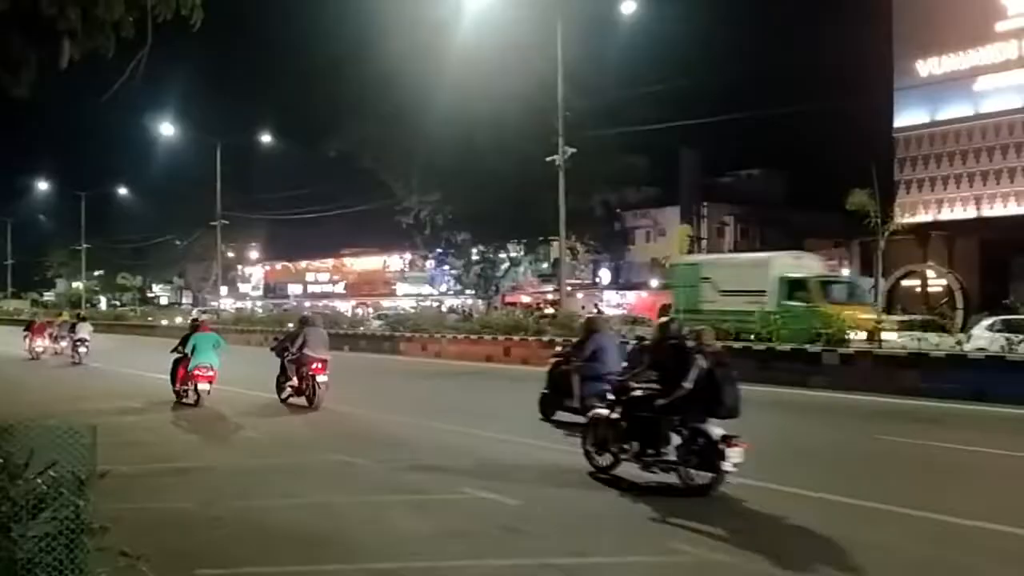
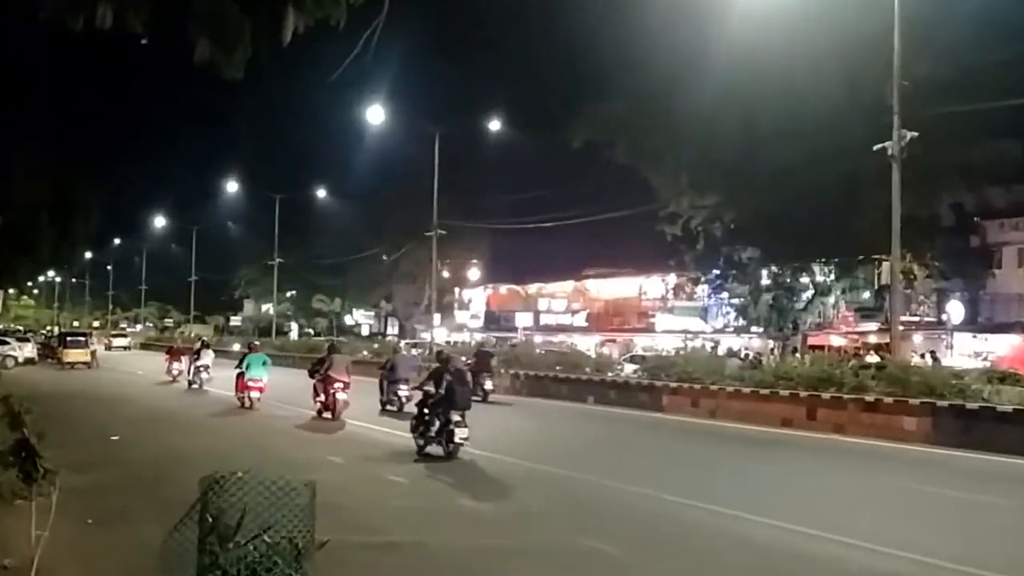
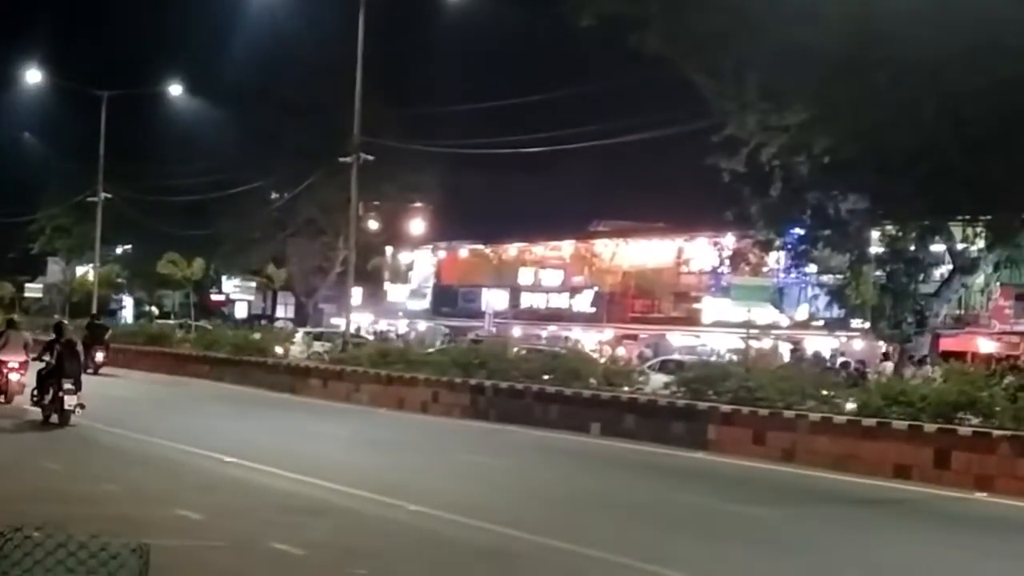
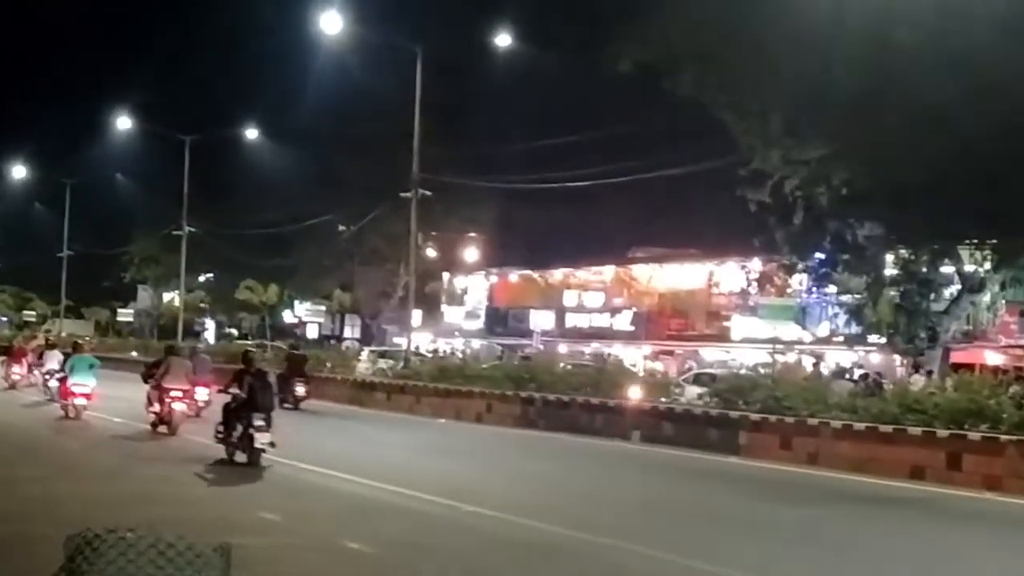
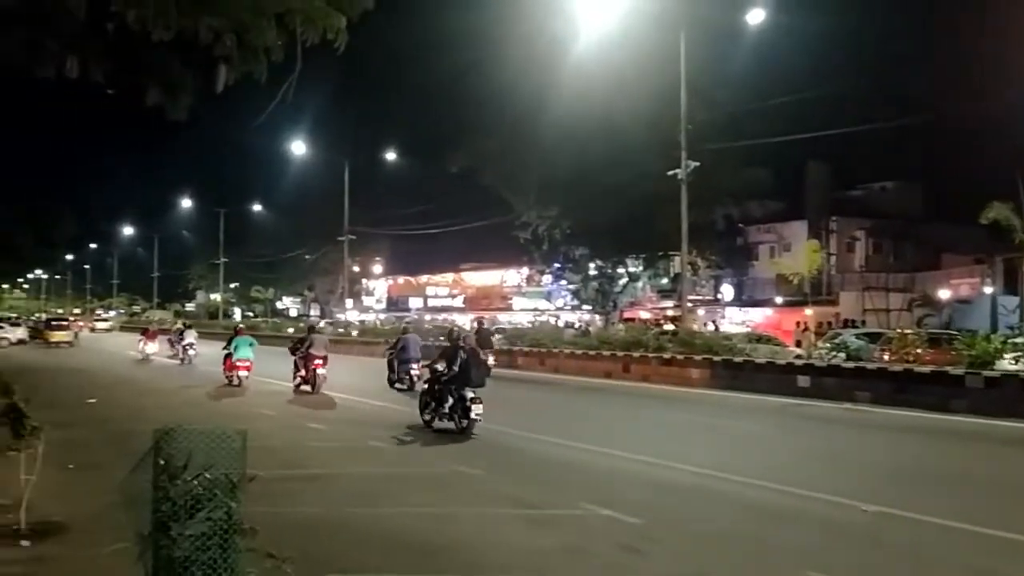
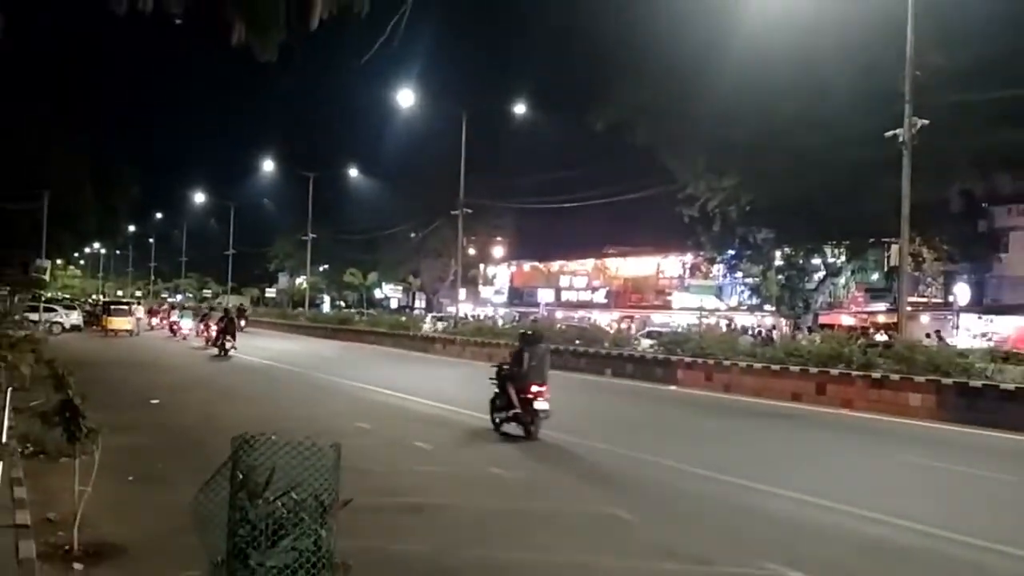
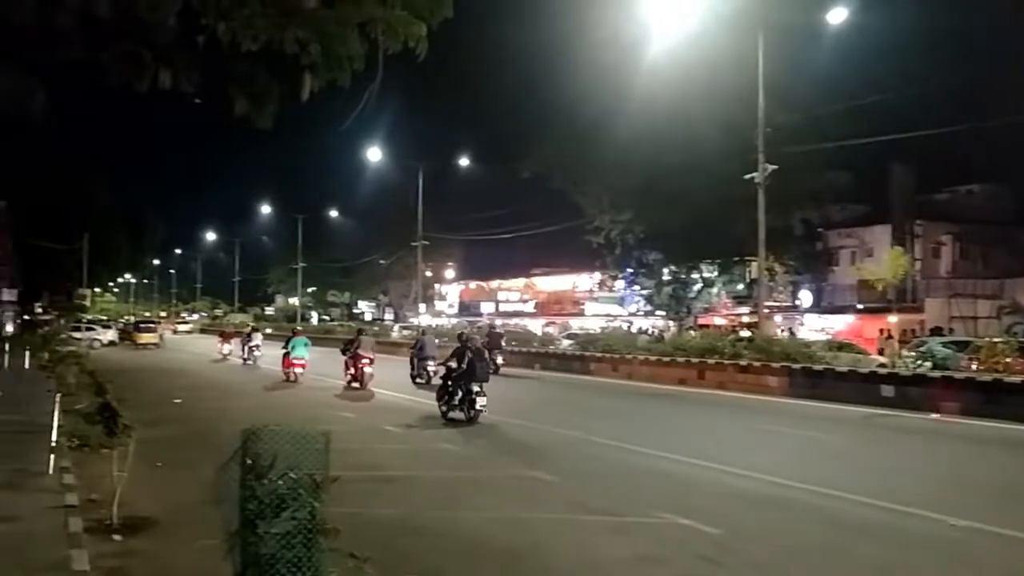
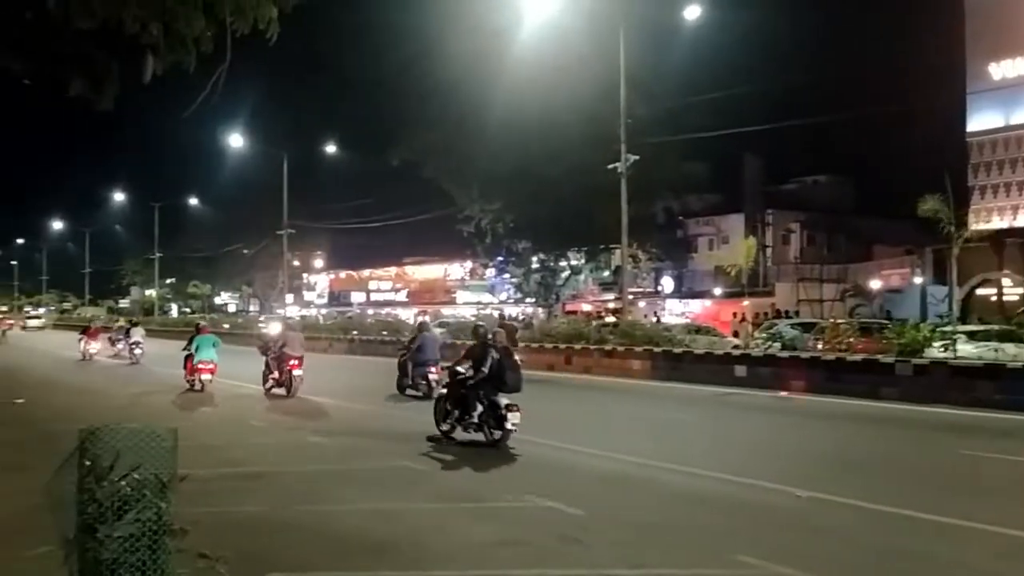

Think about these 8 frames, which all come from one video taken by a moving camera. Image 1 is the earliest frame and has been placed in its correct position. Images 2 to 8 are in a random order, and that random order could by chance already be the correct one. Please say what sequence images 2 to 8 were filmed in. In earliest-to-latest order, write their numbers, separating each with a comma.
8, 5, 7, 2, 4, 3, 6
